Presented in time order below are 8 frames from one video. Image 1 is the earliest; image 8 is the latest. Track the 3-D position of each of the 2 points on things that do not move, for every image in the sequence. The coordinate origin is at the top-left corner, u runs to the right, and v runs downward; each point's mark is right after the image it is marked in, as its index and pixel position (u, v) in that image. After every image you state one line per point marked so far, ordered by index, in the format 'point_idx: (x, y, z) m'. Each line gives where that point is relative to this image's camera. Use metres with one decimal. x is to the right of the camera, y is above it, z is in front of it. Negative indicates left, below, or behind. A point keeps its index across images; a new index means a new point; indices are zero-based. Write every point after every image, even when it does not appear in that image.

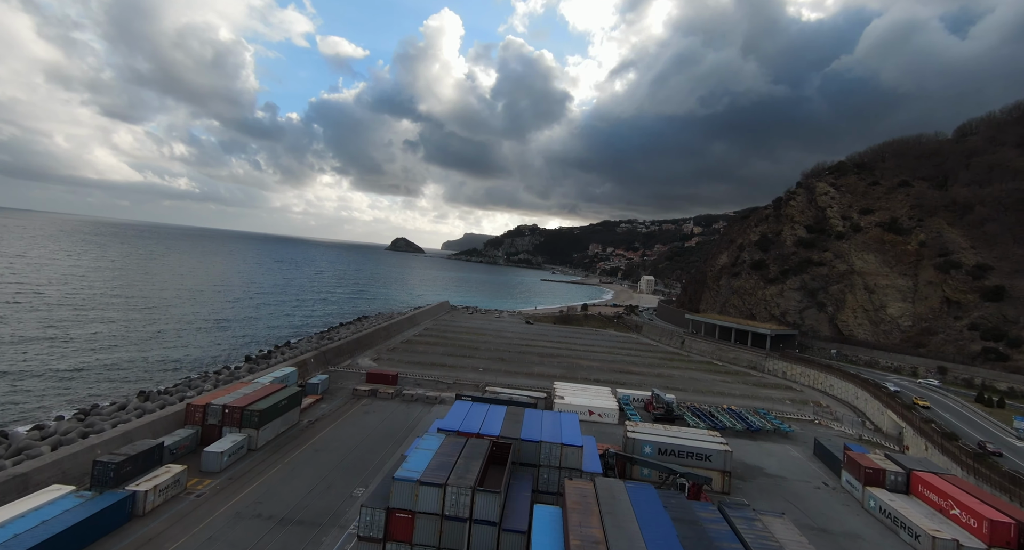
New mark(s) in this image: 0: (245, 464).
0: (-10.6, -7.6, +18.4) m
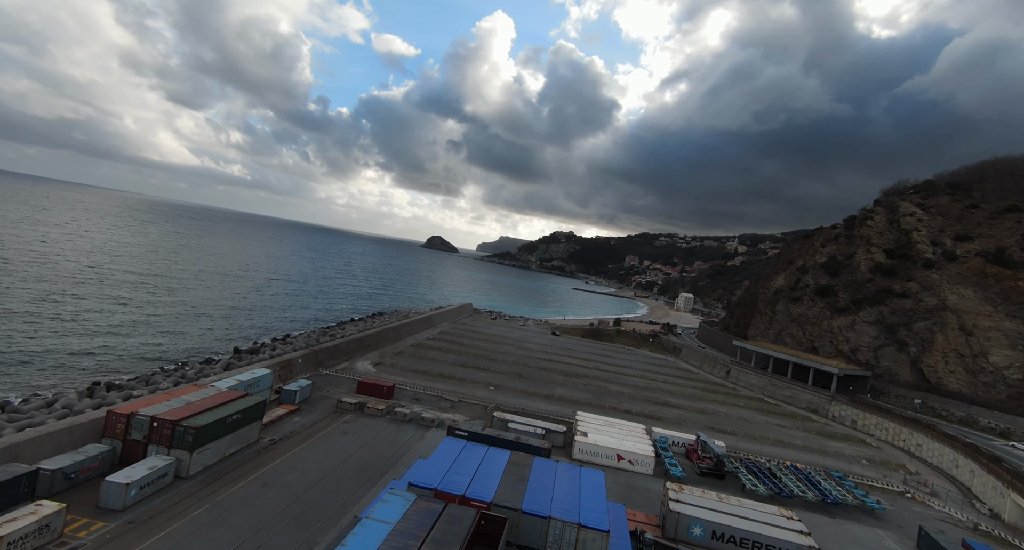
0: (-10.6, -6.9, +14.1) m
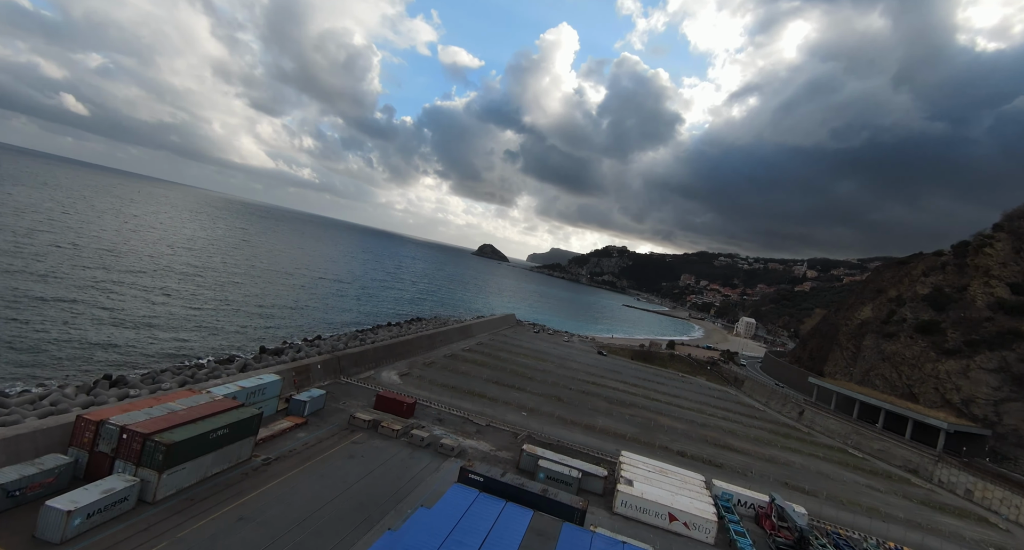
0: (-10.1, -6.5, +11.7) m
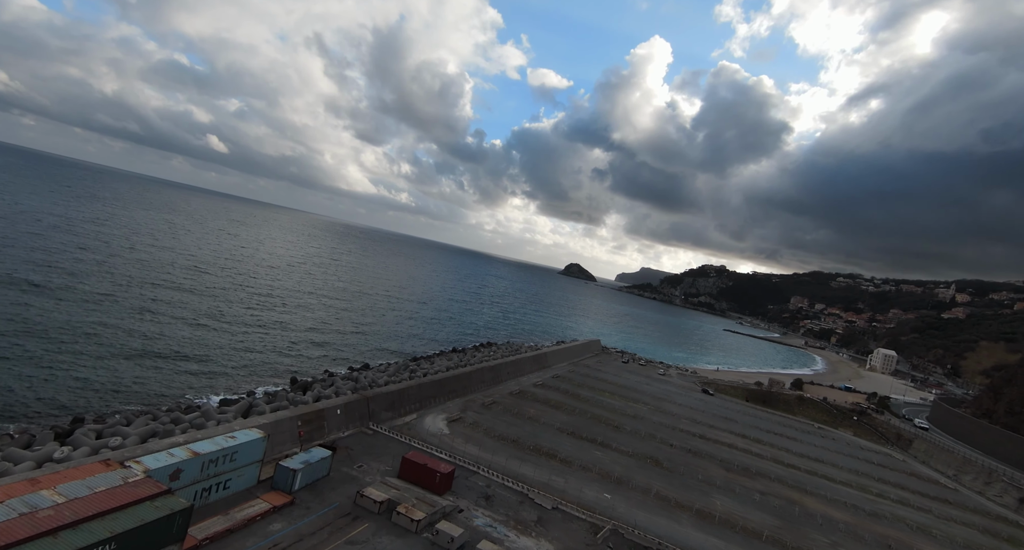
0: (-9.5, -6.7, +6.1) m
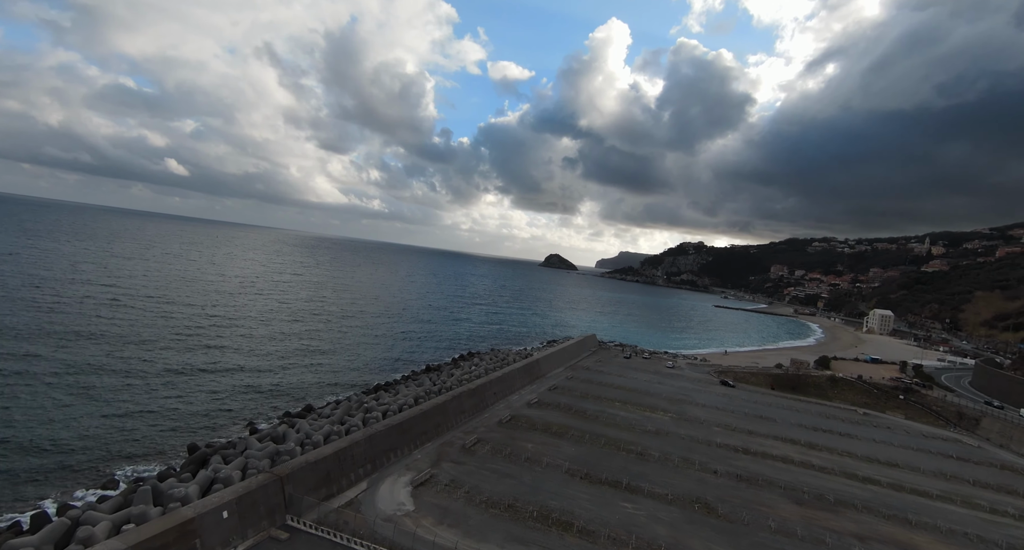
0: (-9.1, -7.6, -1.5) m
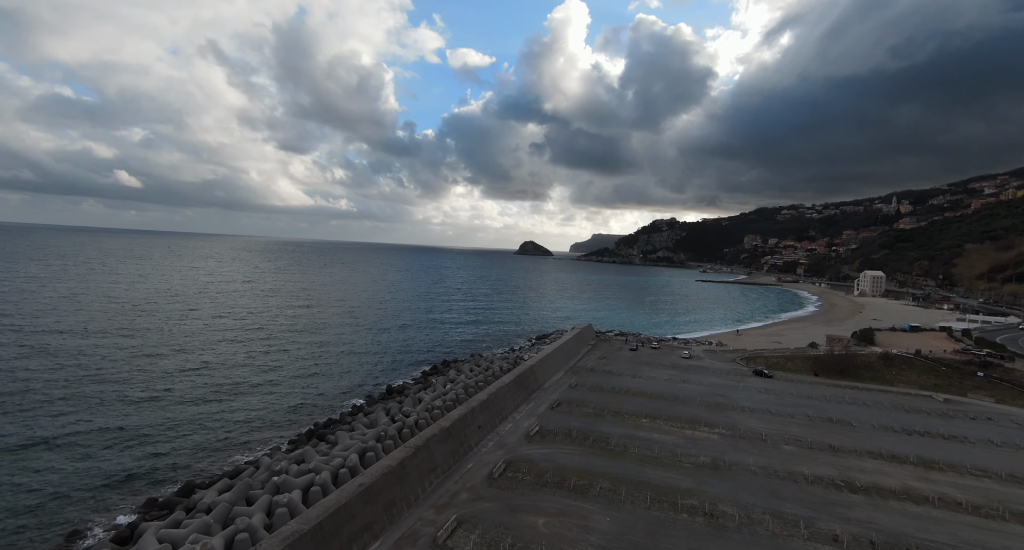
0: (-7.8, -8.2, -10.4) m
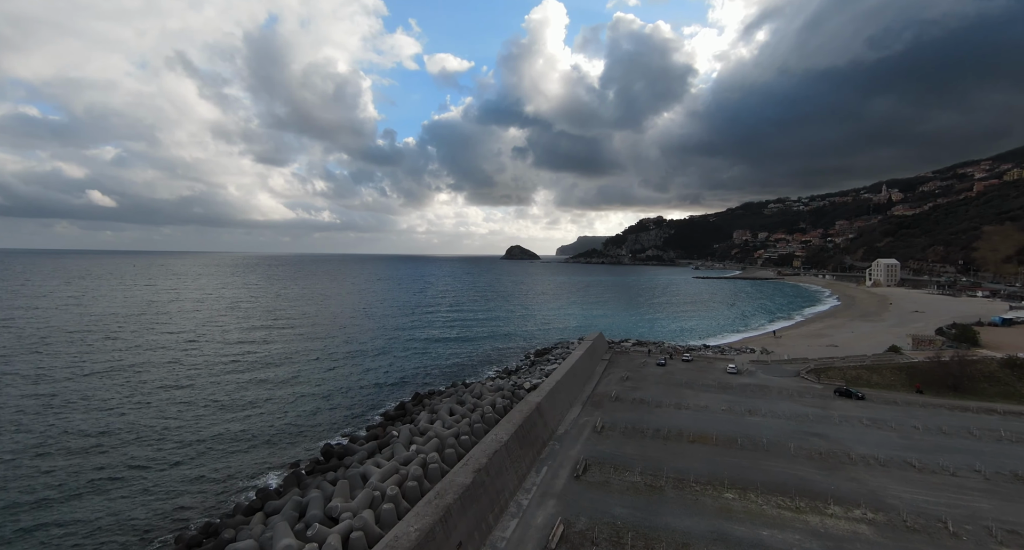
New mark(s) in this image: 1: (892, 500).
0: (-6.7, -7.9, -20.3) m
1: (+12.0, -7.1, +14.3) m
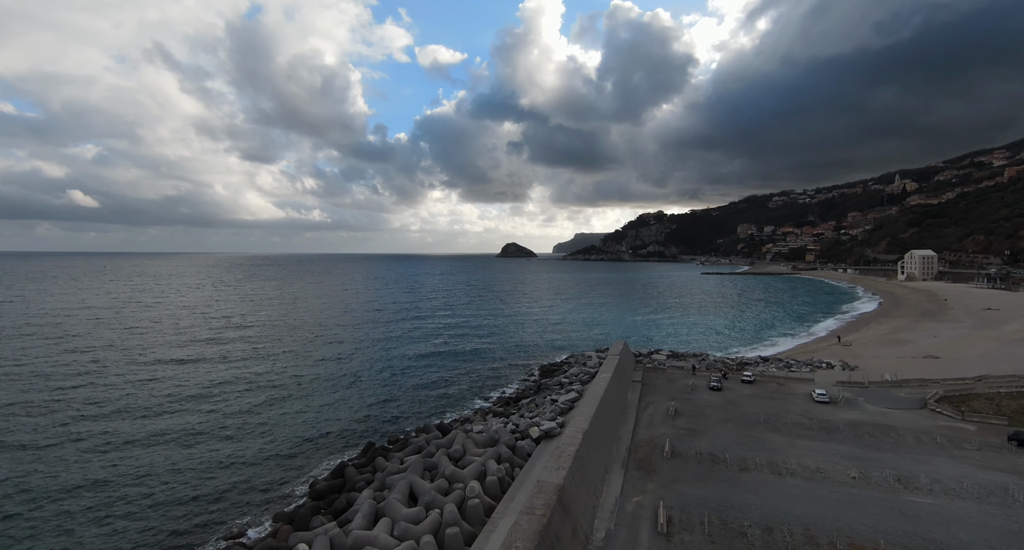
0: (-6.6, -7.7, -29.4) m
1: (+12.1, -6.6, +5.1) m
